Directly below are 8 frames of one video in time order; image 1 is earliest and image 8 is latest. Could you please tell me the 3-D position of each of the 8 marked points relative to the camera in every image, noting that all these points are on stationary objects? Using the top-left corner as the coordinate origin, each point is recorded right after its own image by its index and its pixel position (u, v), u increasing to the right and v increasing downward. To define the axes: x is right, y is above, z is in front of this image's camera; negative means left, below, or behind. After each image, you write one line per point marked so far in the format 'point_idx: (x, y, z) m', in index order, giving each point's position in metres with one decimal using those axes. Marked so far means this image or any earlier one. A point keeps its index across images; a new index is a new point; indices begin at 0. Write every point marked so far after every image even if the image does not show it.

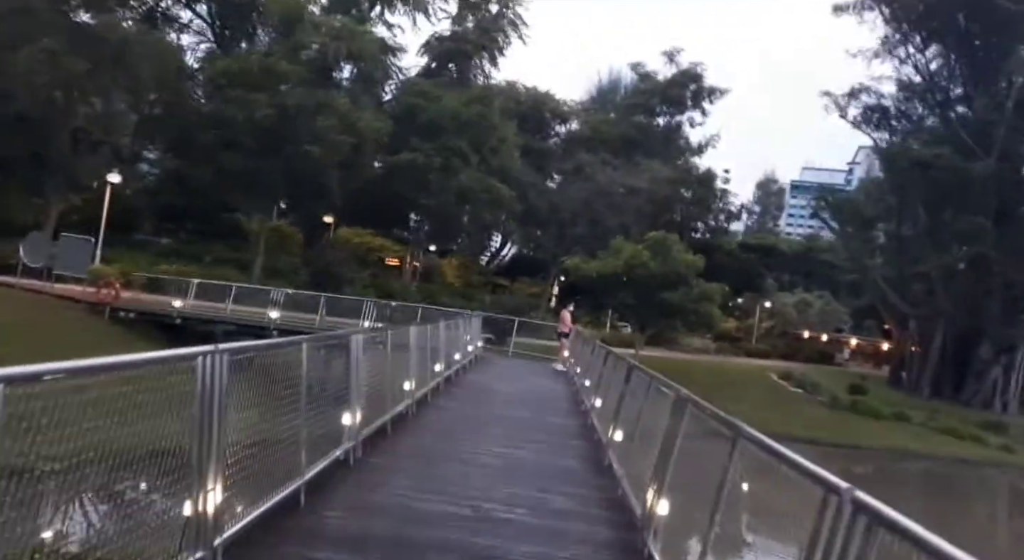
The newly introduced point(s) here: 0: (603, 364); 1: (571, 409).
0: (+1.7, -1.5, +14.4) m
1: (+1.2, -2.6, +15.7) m
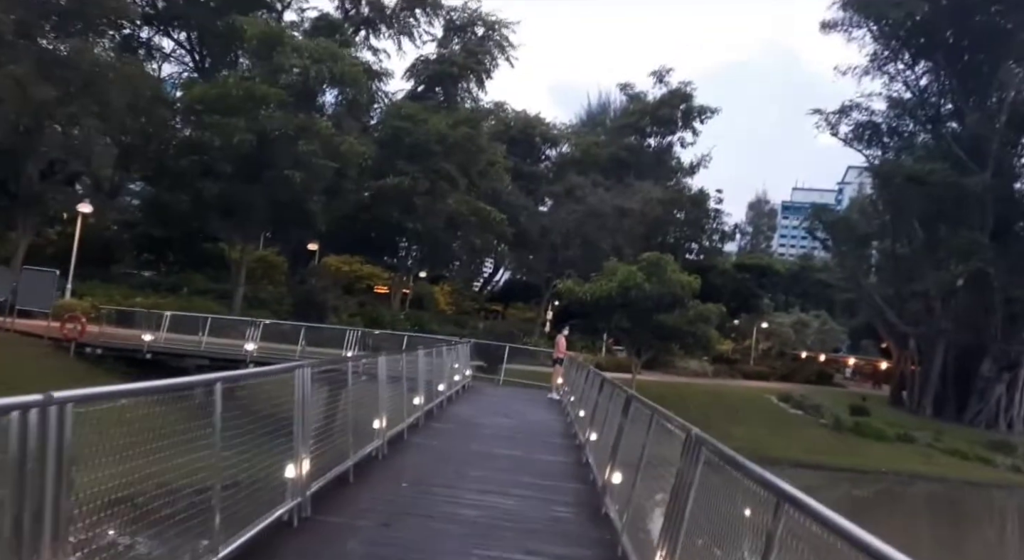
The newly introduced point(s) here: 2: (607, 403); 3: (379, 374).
0: (+1.5, -1.9, +13.0) m
1: (+1.0, -3.1, +14.3) m
2: (+1.4, -1.9, +11.5) m
3: (-1.8, -1.3, +10.6) m
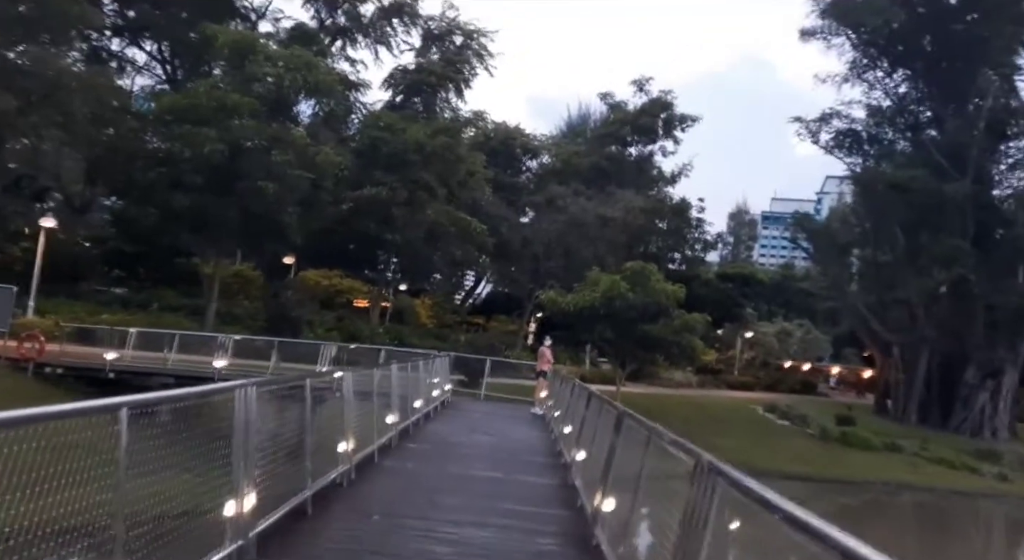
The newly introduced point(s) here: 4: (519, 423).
0: (+1.1, -2.0, +12.1) m
1: (+0.7, -3.2, +13.4) m
2: (+1.1, -1.9, +10.6) m
3: (-2.1, -1.4, +9.6) m
4: (+0.2, -3.6, +19.5) m
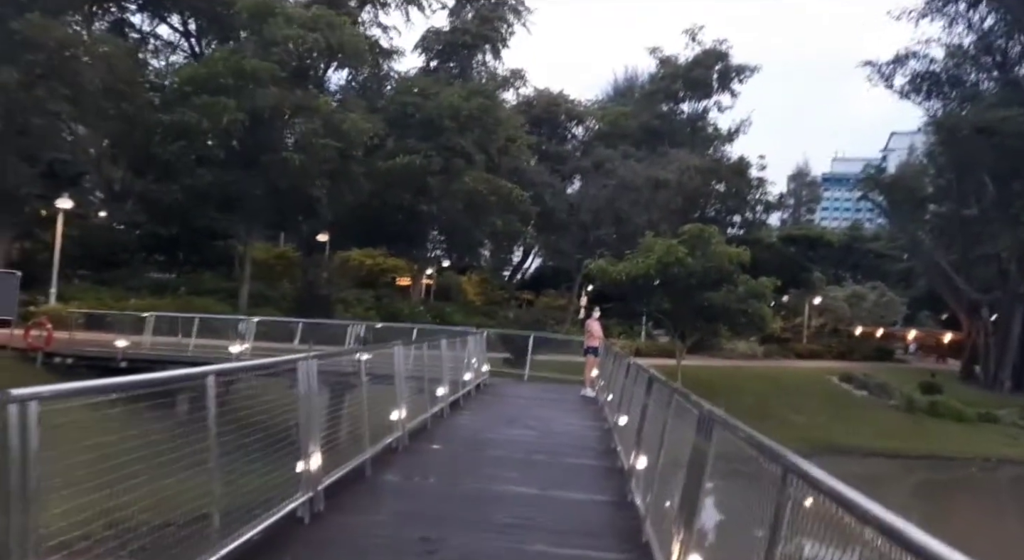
0: (+1.6, -1.4, +9.1) m
1: (+1.2, -2.5, +10.4) m
2: (+1.5, -1.4, +7.6) m
3: (-1.8, -0.9, +6.8) m
4: (+1.2, -2.8, +16.5) m
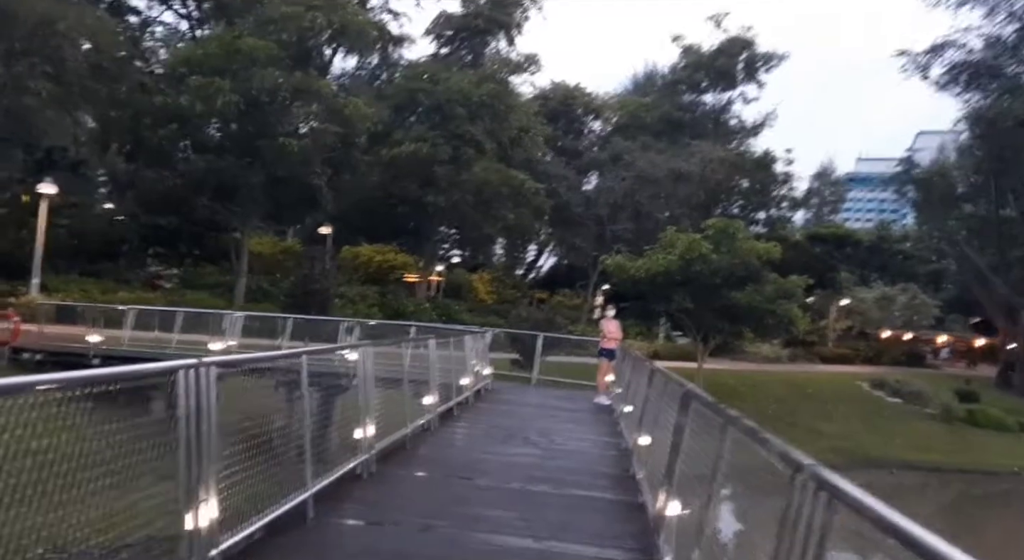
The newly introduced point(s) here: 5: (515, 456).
0: (+1.5, -1.2, +6.9) m
1: (+1.2, -2.4, +8.2) m
2: (+1.4, -1.2, +5.4) m
3: (-2.0, -0.7, +4.7) m
4: (+1.2, -2.6, +14.3) m
5: (+0.1, -2.4, +10.4) m
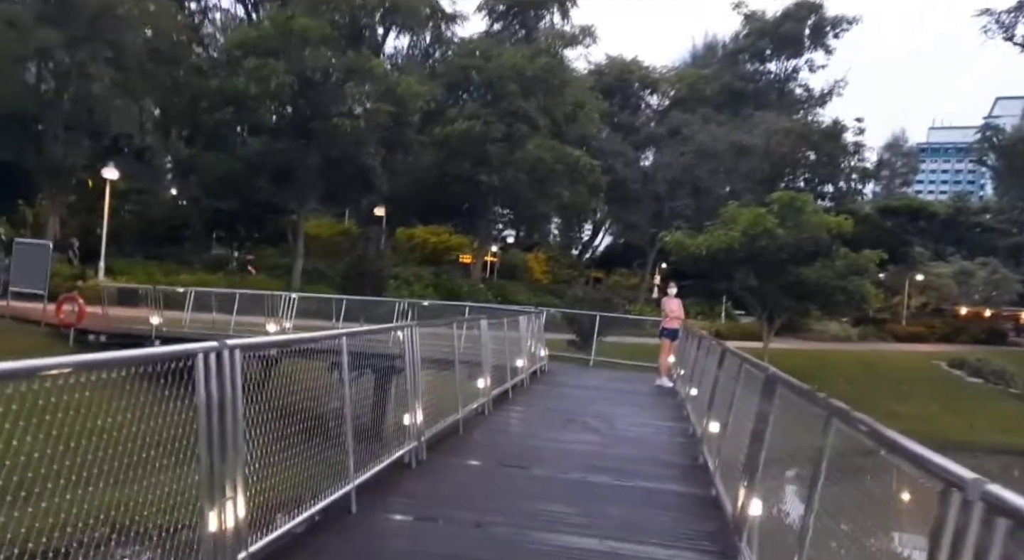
0: (+2.0, -1.0, +6.1) m
1: (+1.7, -2.1, +7.5) m
2: (+1.7, -1.0, +4.7) m
3: (-1.7, -0.6, +4.2) m
4: (+2.3, -2.2, +13.6) m
5: (+0.8, -2.0, +9.8) m
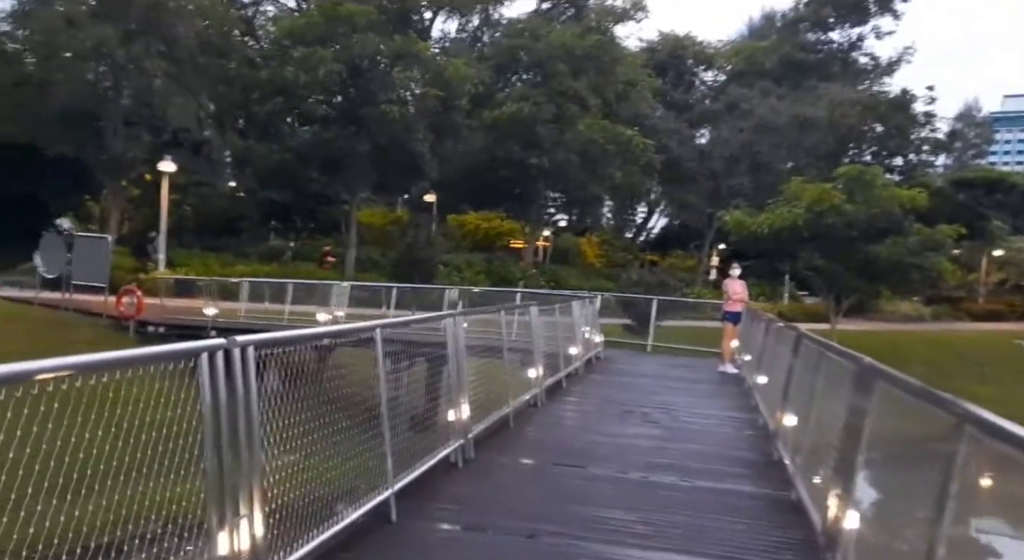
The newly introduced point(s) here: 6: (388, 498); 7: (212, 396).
0: (+2.3, -0.8, +5.4) m
1: (+2.2, -1.9, +6.8) m
2: (+2.0, -0.9, +3.9) m
3: (-1.4, -0.5, +3.6) m
4: (+3.2, -1.9, +12.8) m
5: (+1.5, -1.8, +9.1) m
6: (-0.9, -1.6, +5.8) m
7: (-1.4, -0.5, +3.6) m
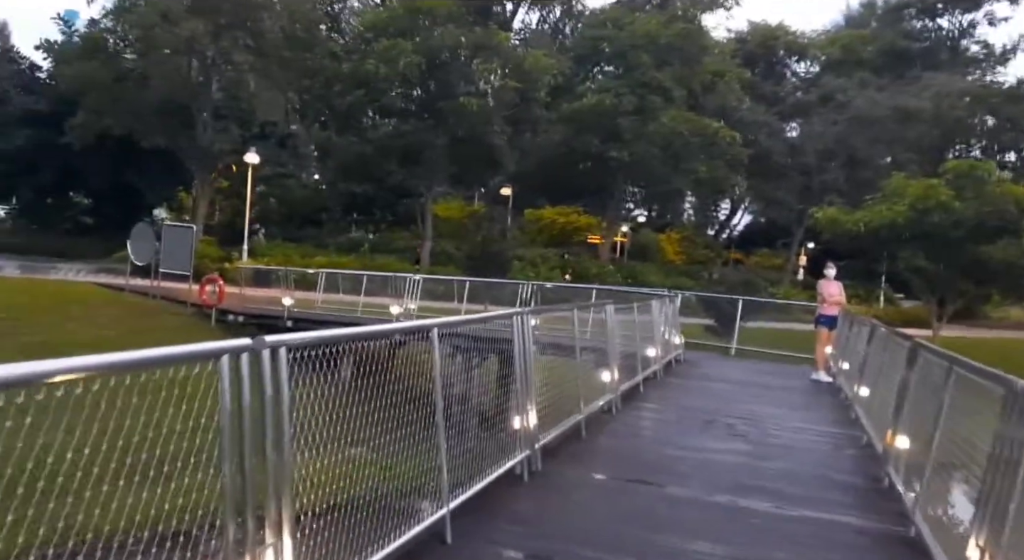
0: (+2.7, -0.8, +4.4) m
1: (+2.8, -1.9, +5.9) m
2: (+2.2, -0.9, +3.0) m
3: (-1.2, -0.5, +3.1) m
4: (+4.3, -1.9, +11.8) m
5: (+2.2, -1.8, +8.3) m
6: (-0.5, -1.6, +5.2) m
7: (-1.2, -0.5, +3.0) m
